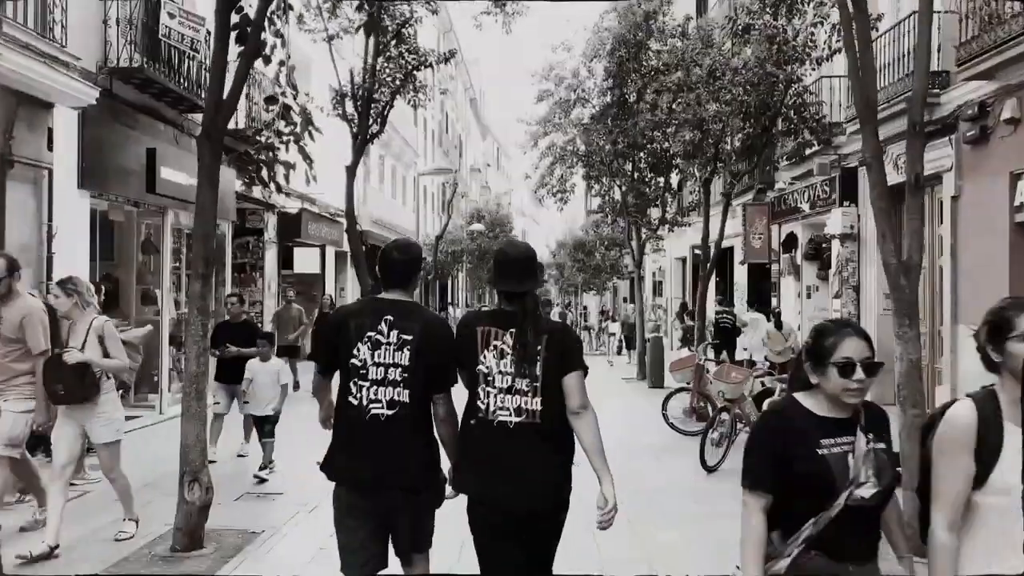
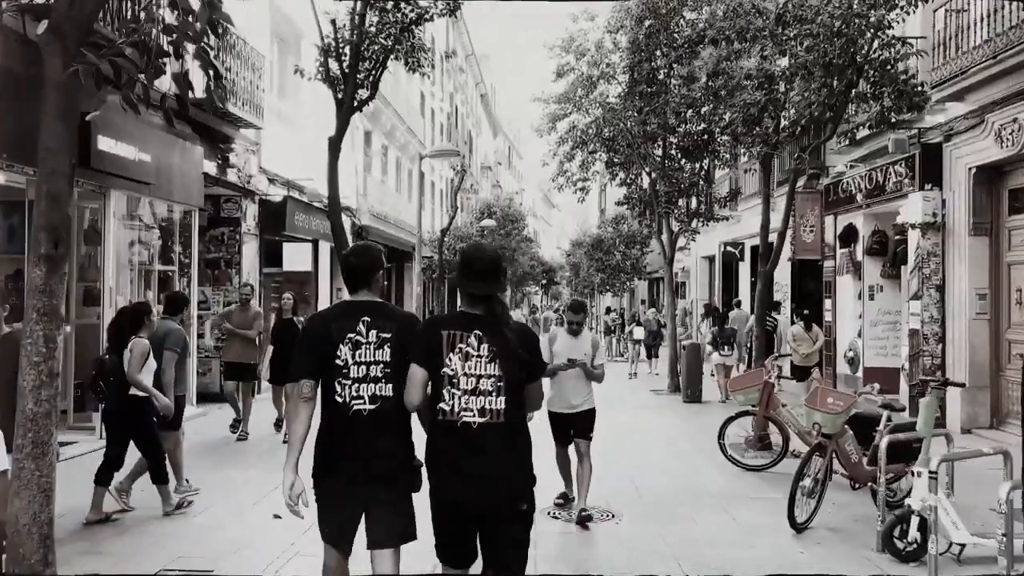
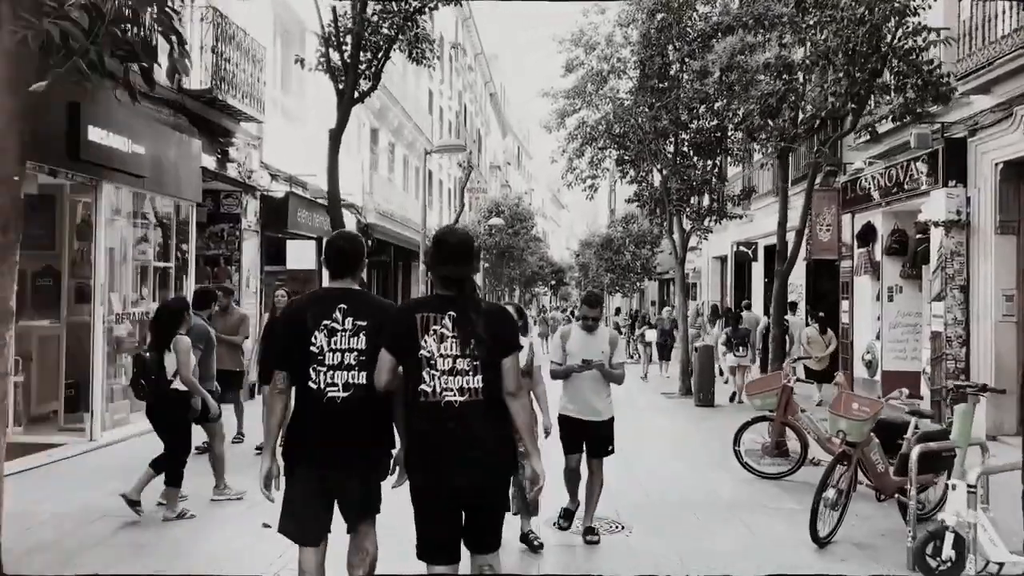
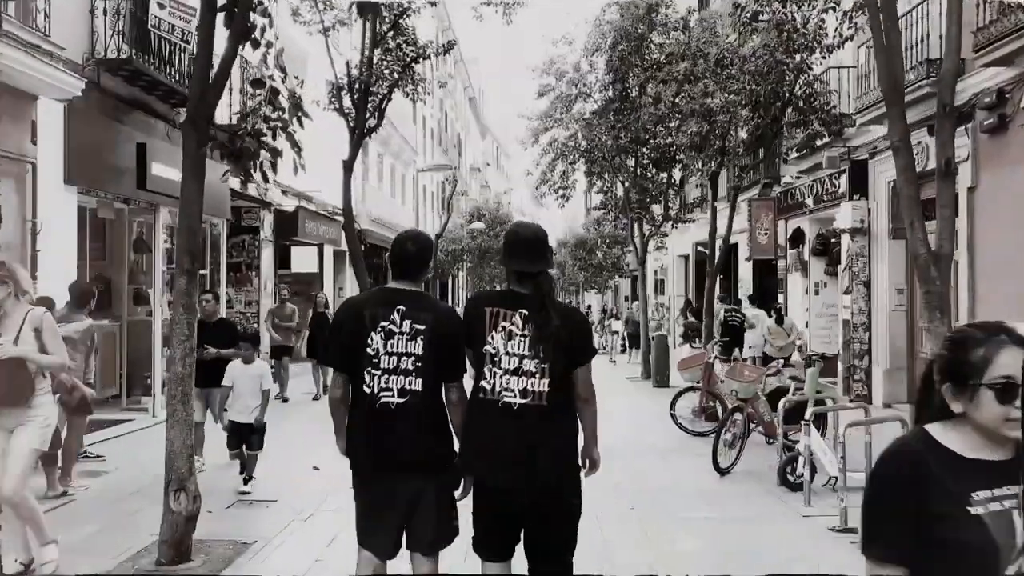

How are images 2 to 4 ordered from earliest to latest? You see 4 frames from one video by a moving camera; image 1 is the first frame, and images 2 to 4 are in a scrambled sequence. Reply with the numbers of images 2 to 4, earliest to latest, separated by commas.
4, 2, 3
